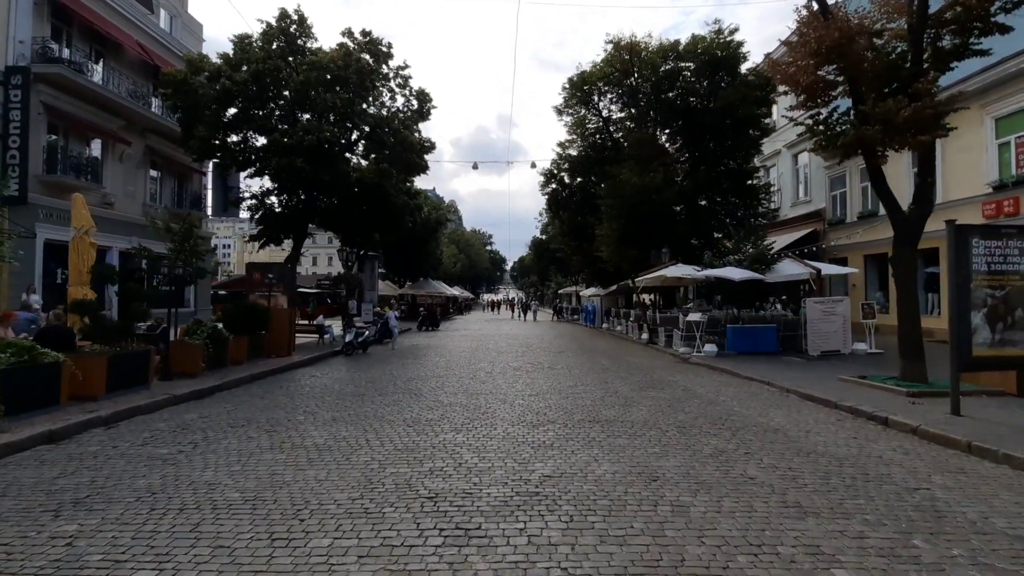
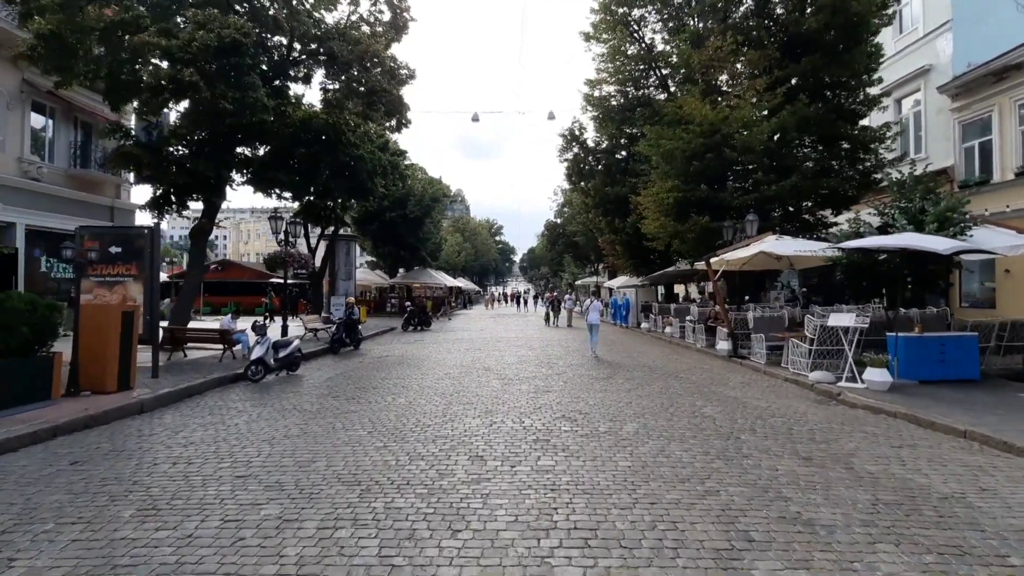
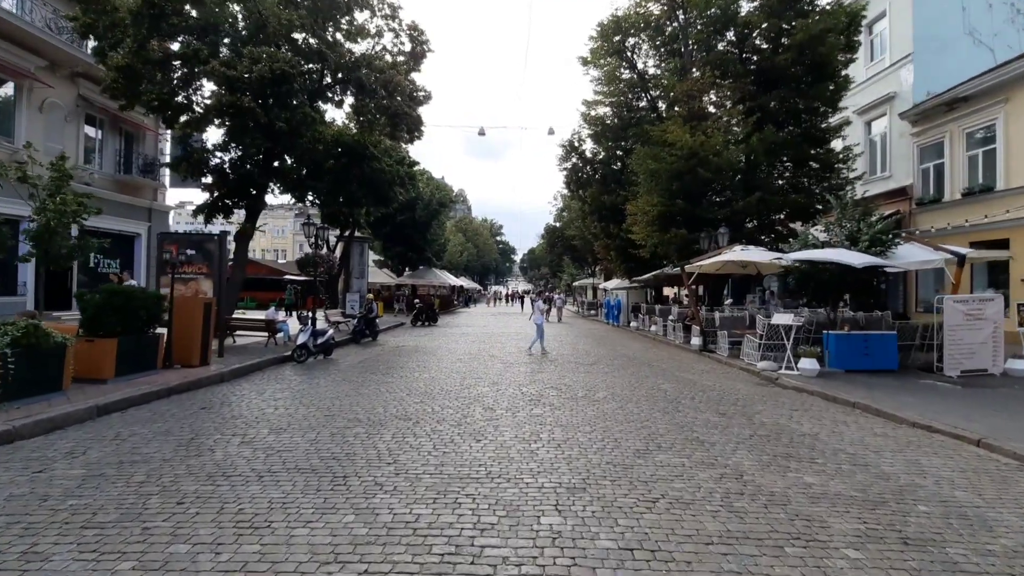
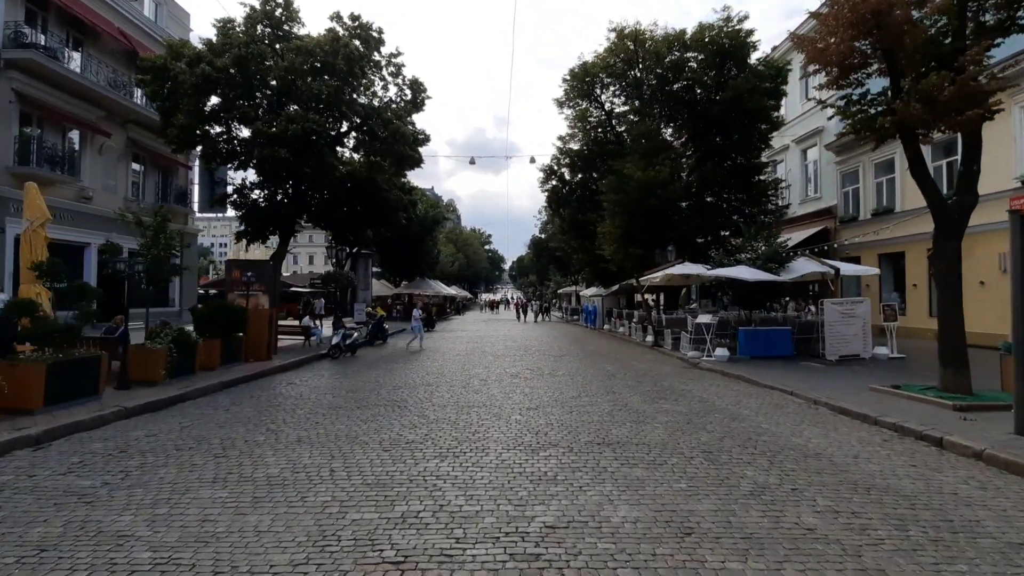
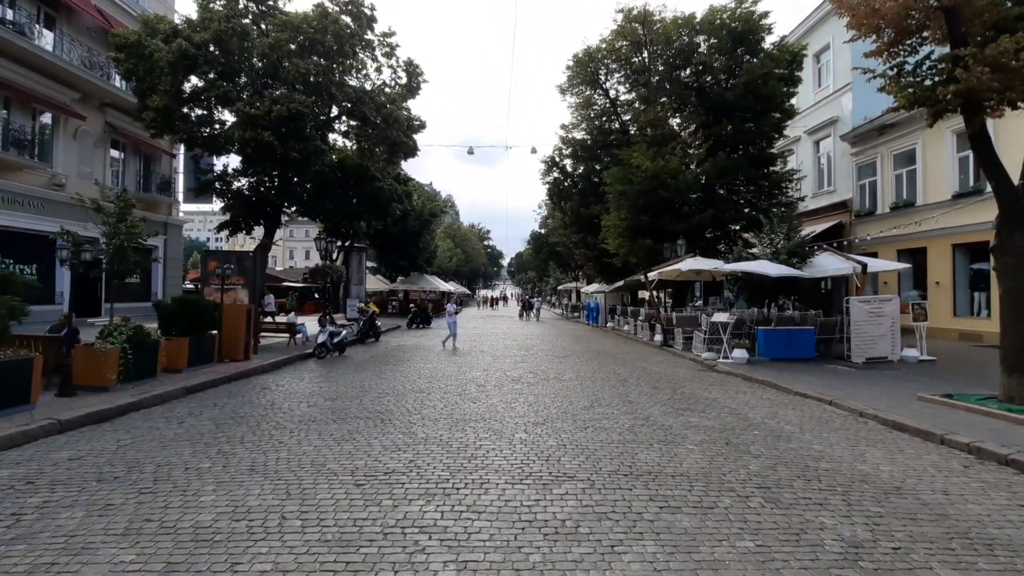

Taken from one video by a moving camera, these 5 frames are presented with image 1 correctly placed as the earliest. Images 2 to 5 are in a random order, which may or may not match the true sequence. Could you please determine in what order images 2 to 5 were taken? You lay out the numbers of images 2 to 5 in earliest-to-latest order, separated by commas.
4, 5, 3, 2
